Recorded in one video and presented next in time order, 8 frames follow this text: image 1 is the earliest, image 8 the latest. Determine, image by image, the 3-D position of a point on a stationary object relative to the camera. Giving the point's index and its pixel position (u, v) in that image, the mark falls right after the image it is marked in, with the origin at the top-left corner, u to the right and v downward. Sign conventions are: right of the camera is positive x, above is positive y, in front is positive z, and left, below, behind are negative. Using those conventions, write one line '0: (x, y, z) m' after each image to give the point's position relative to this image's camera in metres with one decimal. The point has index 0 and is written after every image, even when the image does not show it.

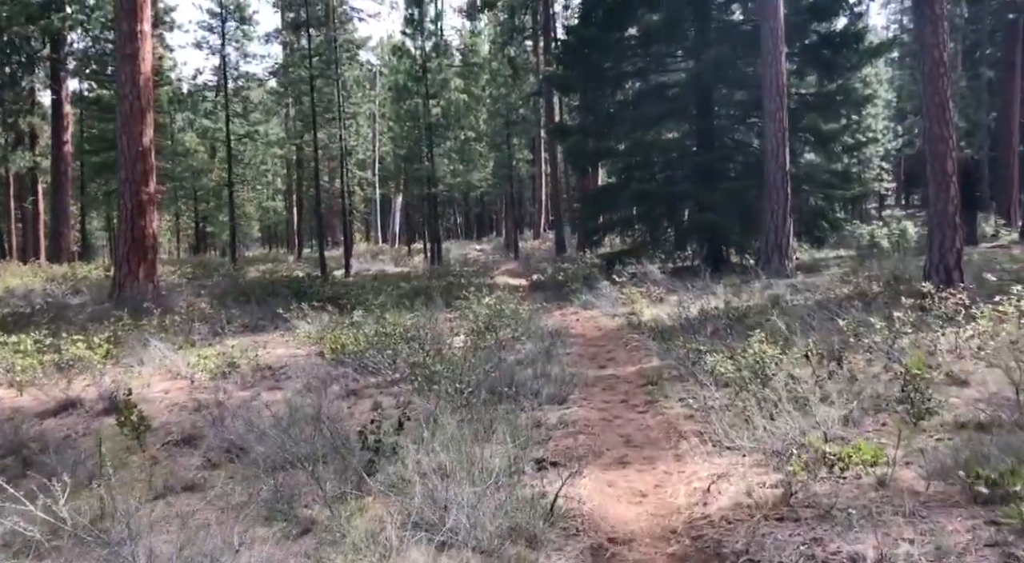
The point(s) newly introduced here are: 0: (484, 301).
0: (-0.5, -0.3, +16.9) m
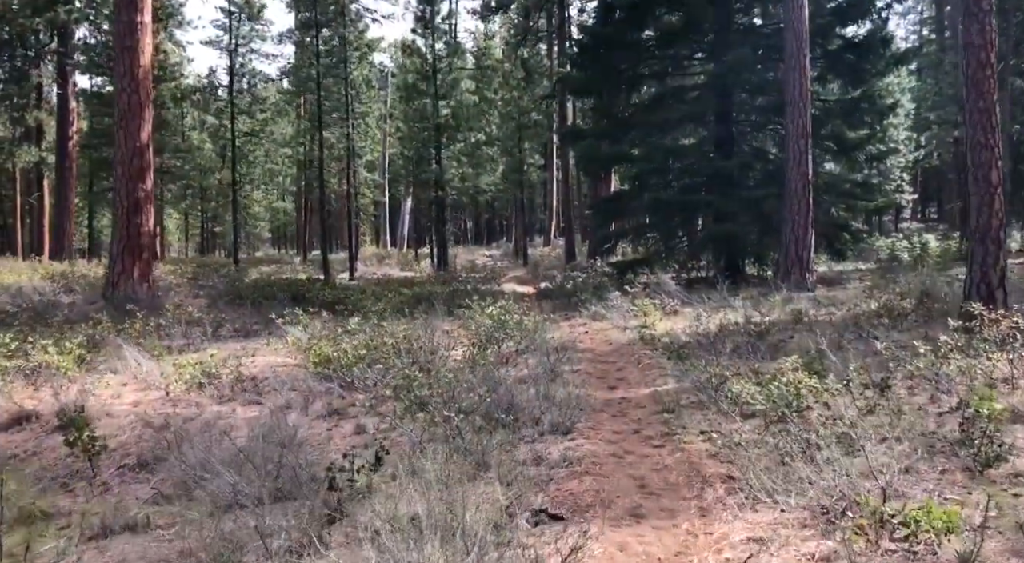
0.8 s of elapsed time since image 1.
0: (-0.4, -0.4, +16.0) m
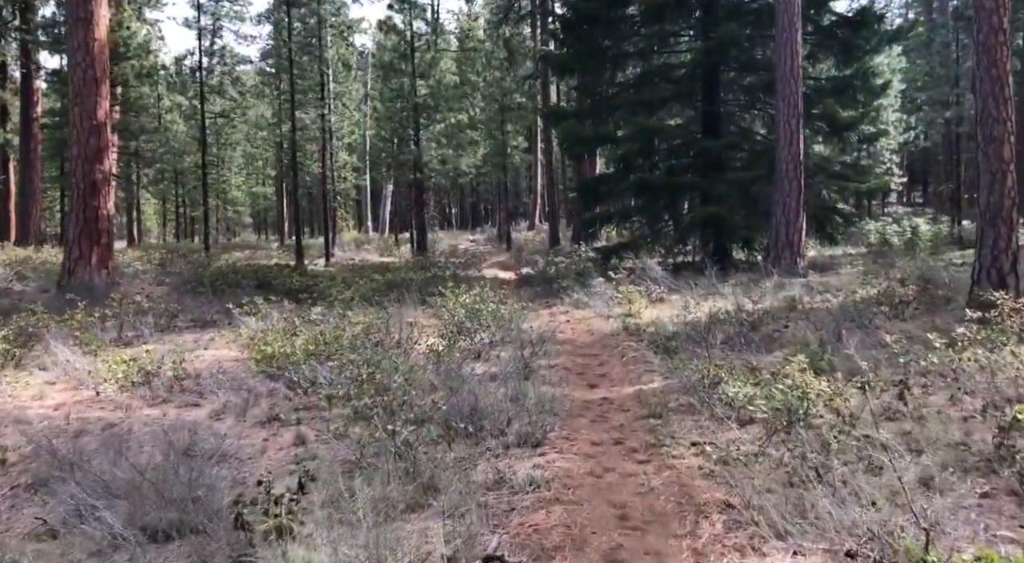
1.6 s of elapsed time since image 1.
0: (-0.8, -0.2, +14.9) m
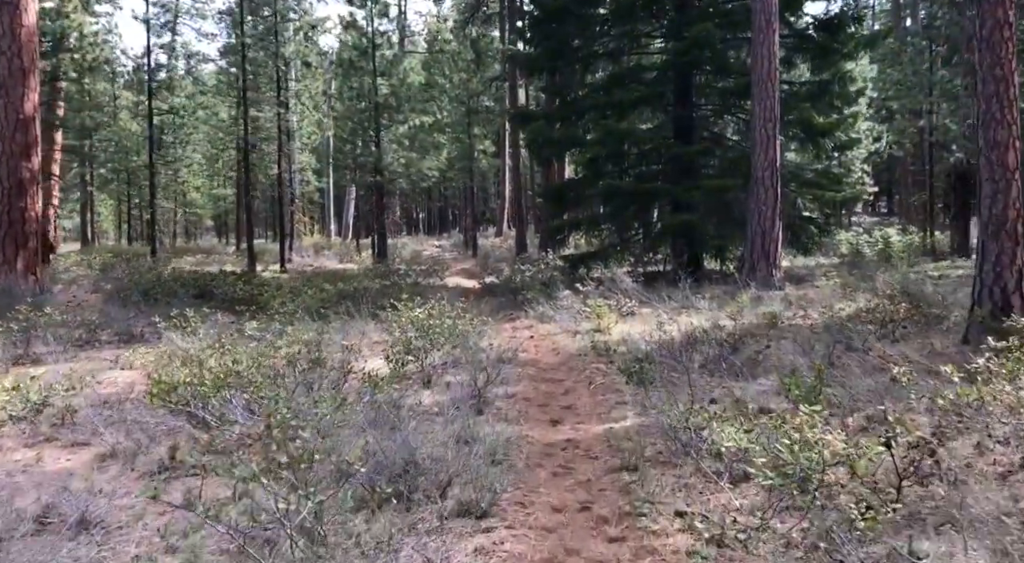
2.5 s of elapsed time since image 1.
0: (-1.3, -0.4, +13.6) m
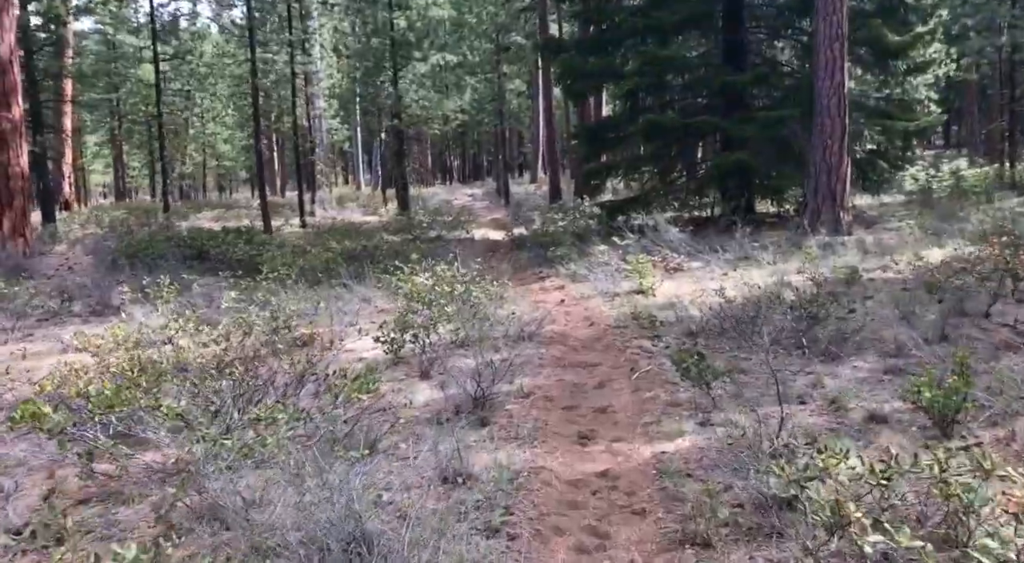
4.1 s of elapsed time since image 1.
0: (-1.0, +0.1, +11.5) m
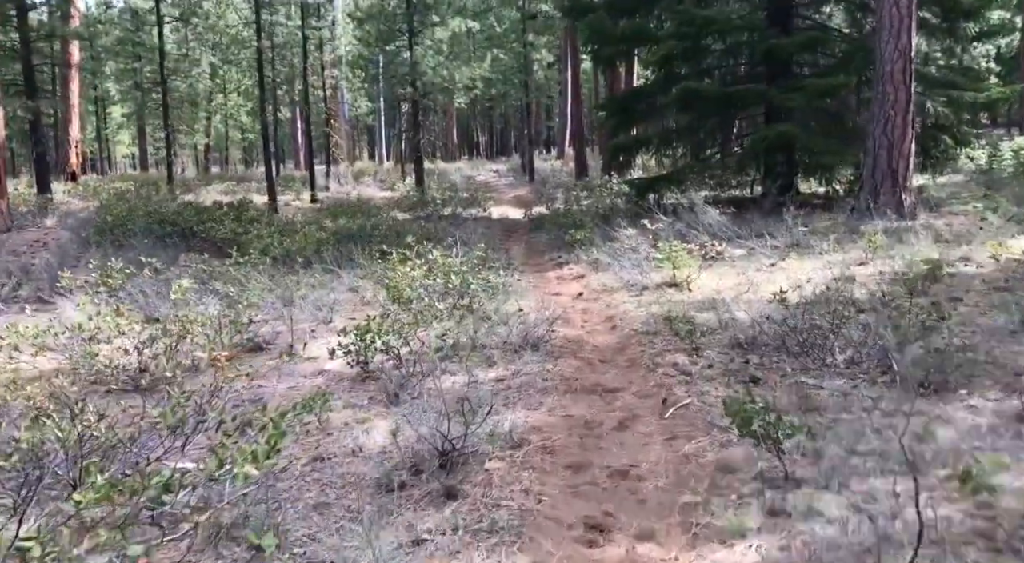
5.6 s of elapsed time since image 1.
0: (-0.9, +0.2, +9.6) m
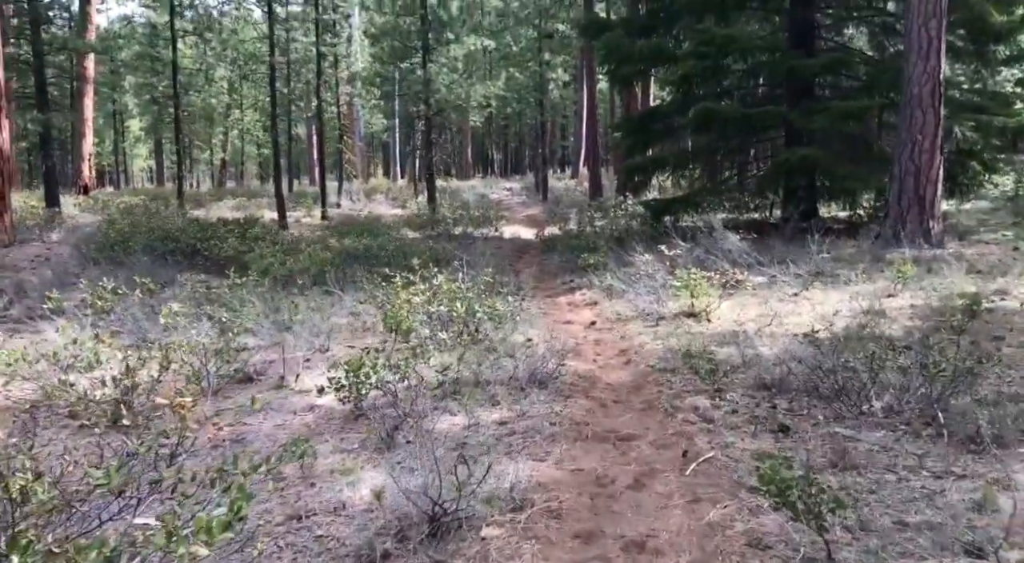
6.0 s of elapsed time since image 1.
0: (-0.9, -0.1, +9.1) m
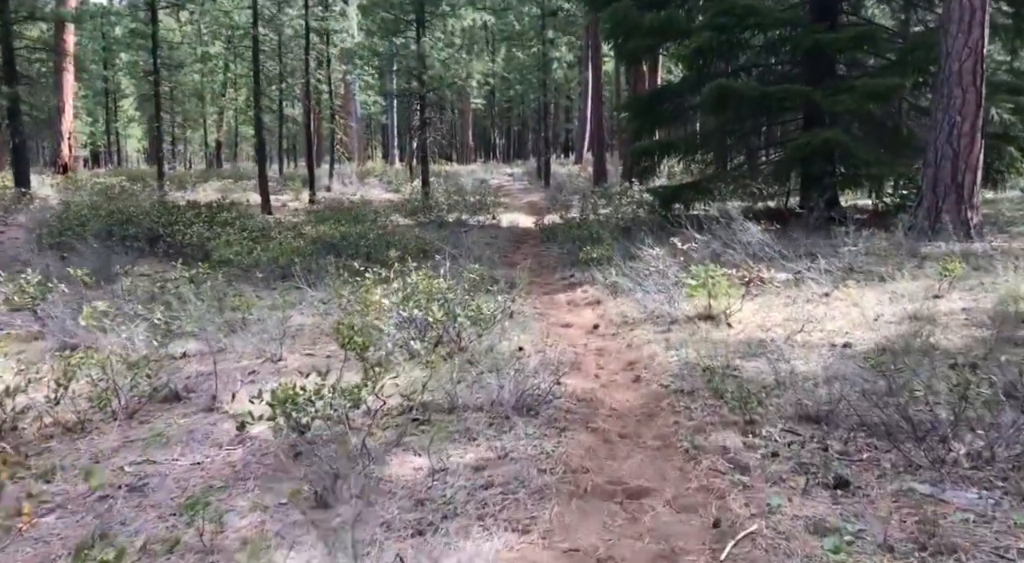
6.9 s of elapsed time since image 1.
0: (-0.9, 0.0, +7.8) m
